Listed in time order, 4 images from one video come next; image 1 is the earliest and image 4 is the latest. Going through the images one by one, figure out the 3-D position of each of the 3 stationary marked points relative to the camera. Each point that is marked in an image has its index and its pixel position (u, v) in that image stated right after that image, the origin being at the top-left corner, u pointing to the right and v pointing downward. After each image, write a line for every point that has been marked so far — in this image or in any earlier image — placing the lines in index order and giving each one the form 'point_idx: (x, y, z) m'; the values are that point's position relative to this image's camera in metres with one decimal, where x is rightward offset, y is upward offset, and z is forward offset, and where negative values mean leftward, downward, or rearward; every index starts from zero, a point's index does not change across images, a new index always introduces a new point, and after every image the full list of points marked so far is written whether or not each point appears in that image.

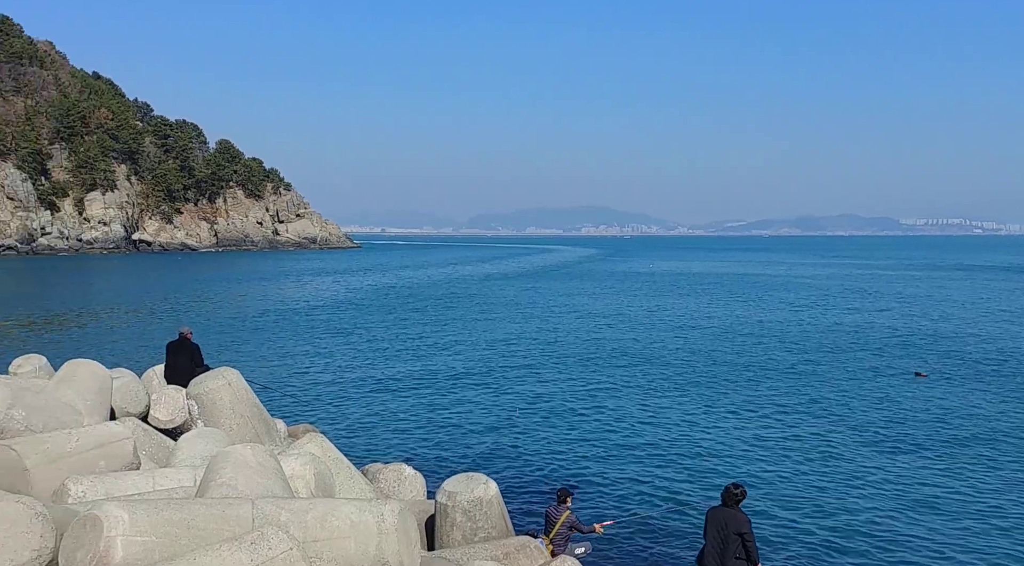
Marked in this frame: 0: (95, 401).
0: (-4.6, -1.3, +11.4) m
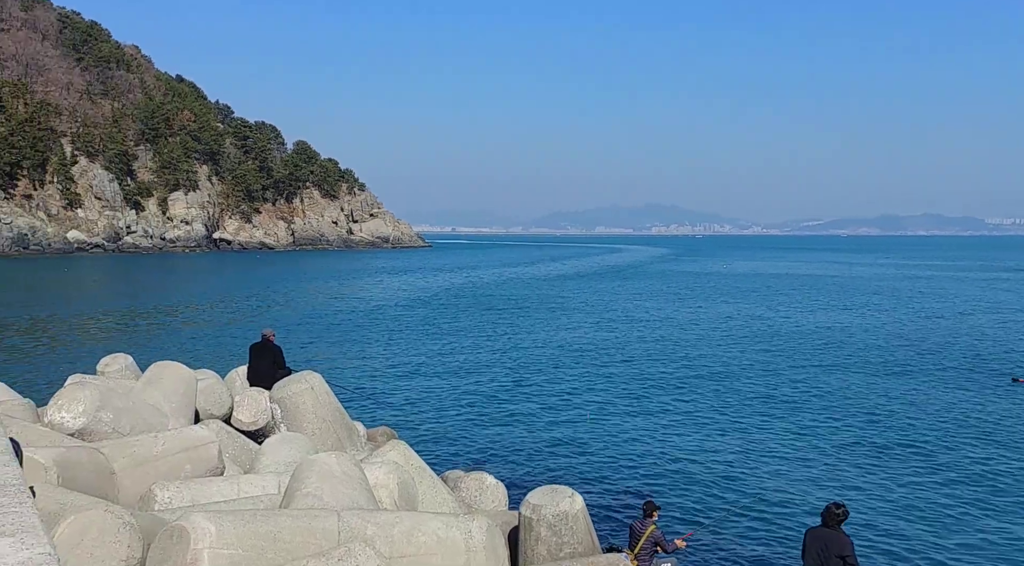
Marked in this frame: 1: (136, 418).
0: (-3.7, -1.3, +11.5) m
1: (-3.7, -1.3, +10.3) m
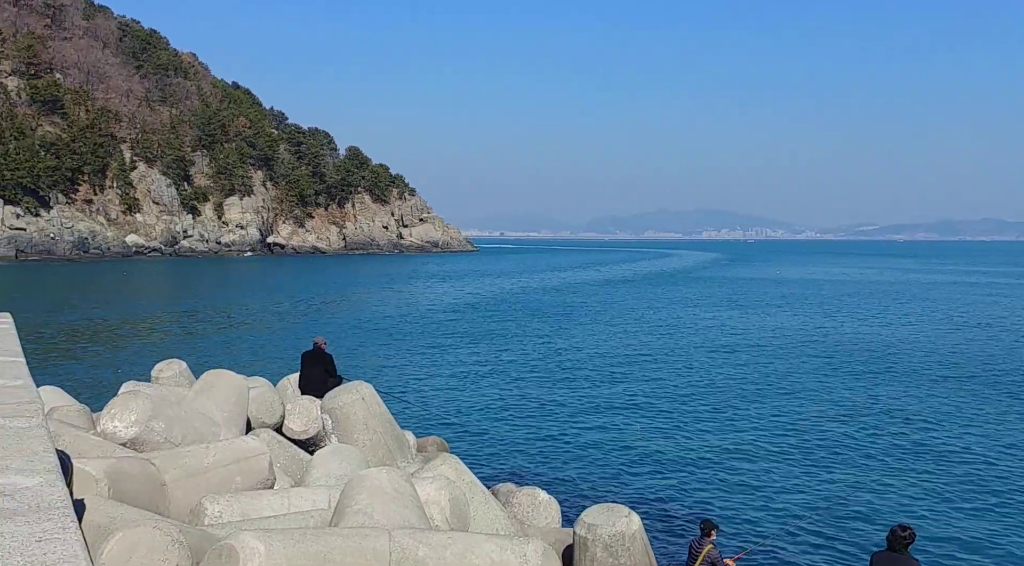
0: (-3.1, -1.4, +11.5) m
1: (-3.2, -1.4, +10.3) m
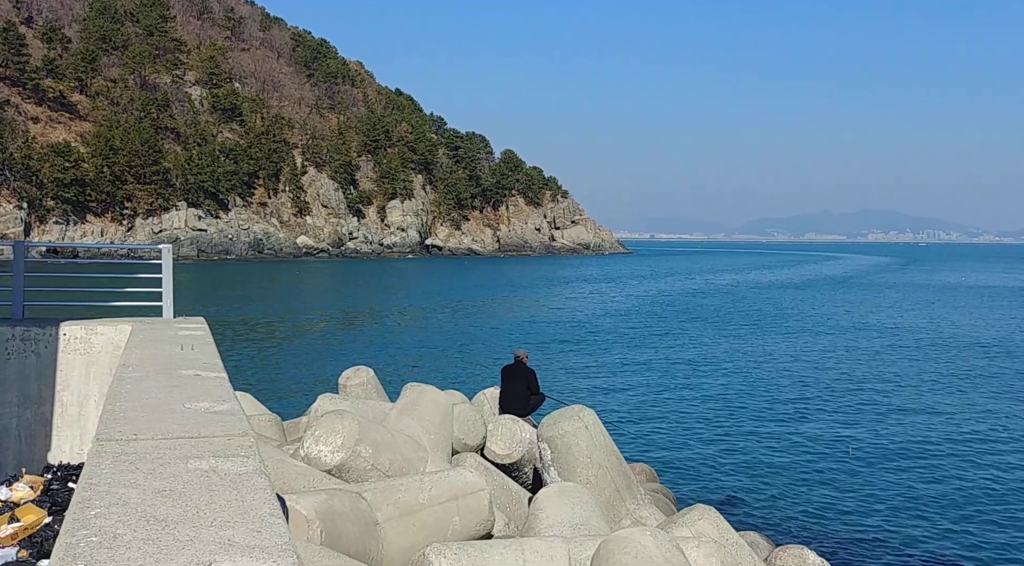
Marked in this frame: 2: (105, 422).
0: (-0.8, -1.5, +10.5) m
1: (-1.1, -1.5, +9.4) m
2: (-2.5, -0.8, +6.3) m
